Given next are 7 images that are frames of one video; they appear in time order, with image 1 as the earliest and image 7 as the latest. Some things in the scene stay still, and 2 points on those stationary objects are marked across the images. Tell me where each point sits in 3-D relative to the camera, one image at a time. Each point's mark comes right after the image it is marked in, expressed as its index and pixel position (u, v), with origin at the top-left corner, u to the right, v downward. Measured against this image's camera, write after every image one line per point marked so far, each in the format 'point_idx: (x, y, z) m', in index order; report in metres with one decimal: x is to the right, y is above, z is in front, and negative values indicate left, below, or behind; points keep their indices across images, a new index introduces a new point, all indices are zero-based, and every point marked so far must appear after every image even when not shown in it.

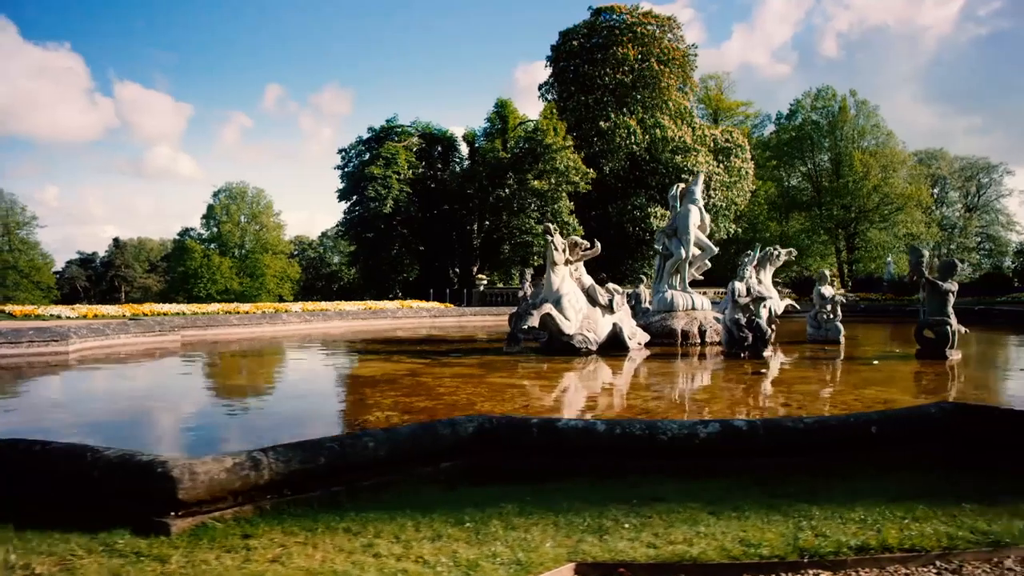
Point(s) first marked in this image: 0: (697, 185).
0: (+3.3, +1.9, +14.0) m
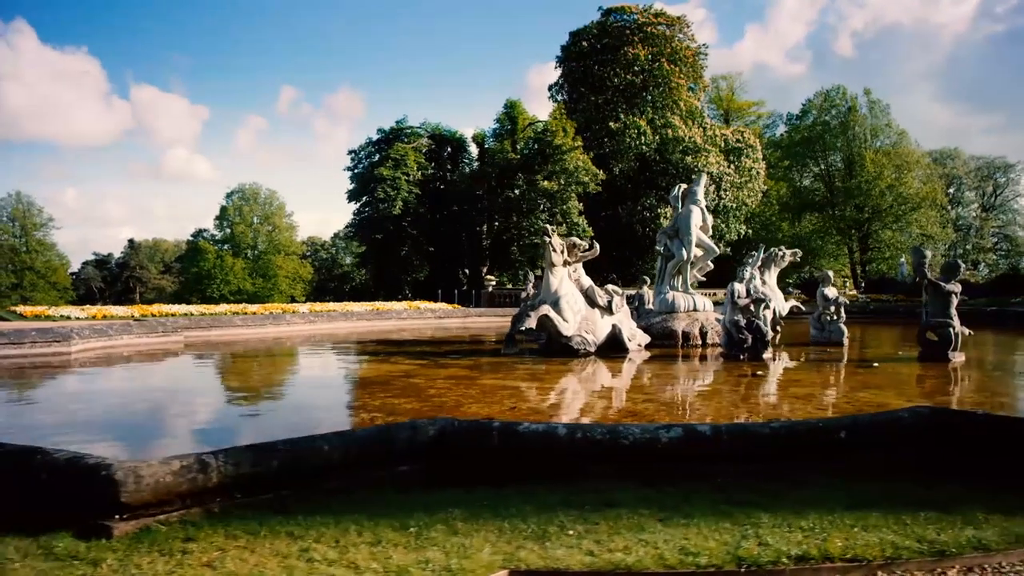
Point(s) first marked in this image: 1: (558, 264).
0: (+3.4, +1.8, +13.9) m
1: (+0.7, +0.4, +11.6) m
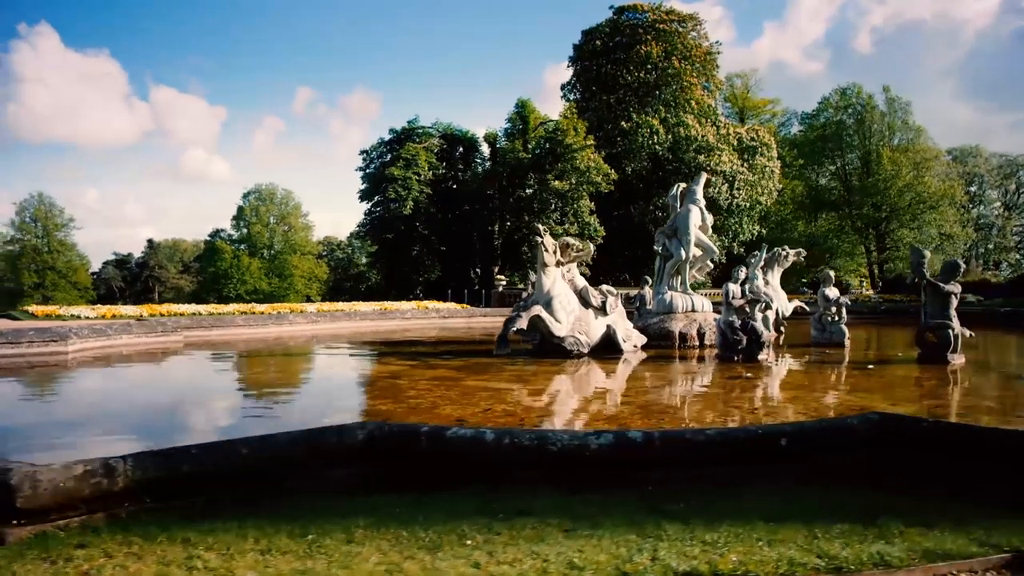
0: (+3.3, +1.8, +13.8) m
1: (+0.6, +0.4, +11.6) m
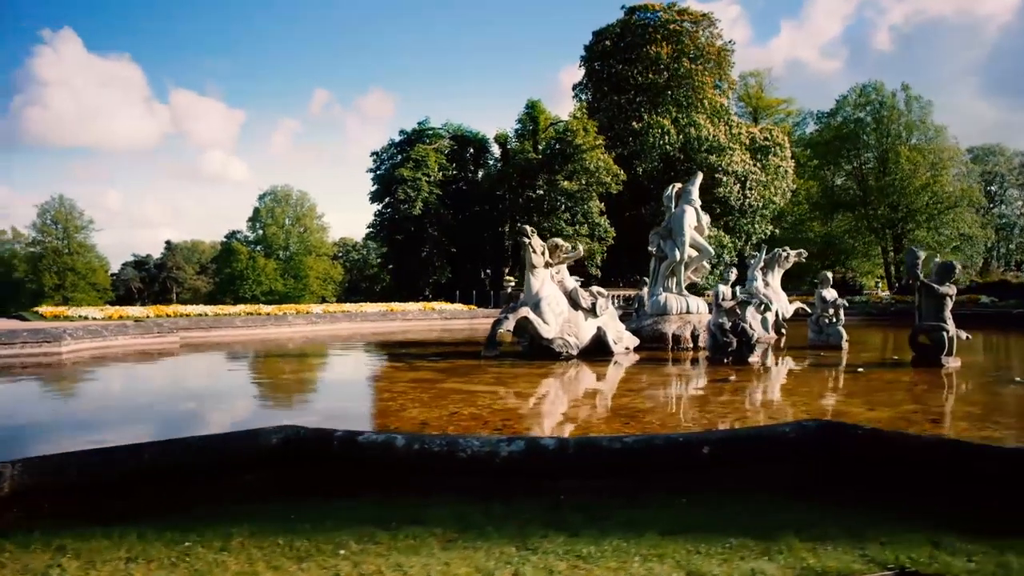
0: (+3.2, +1.8, +13.6) m
1: (+0.4, +0.3, +11.5) m
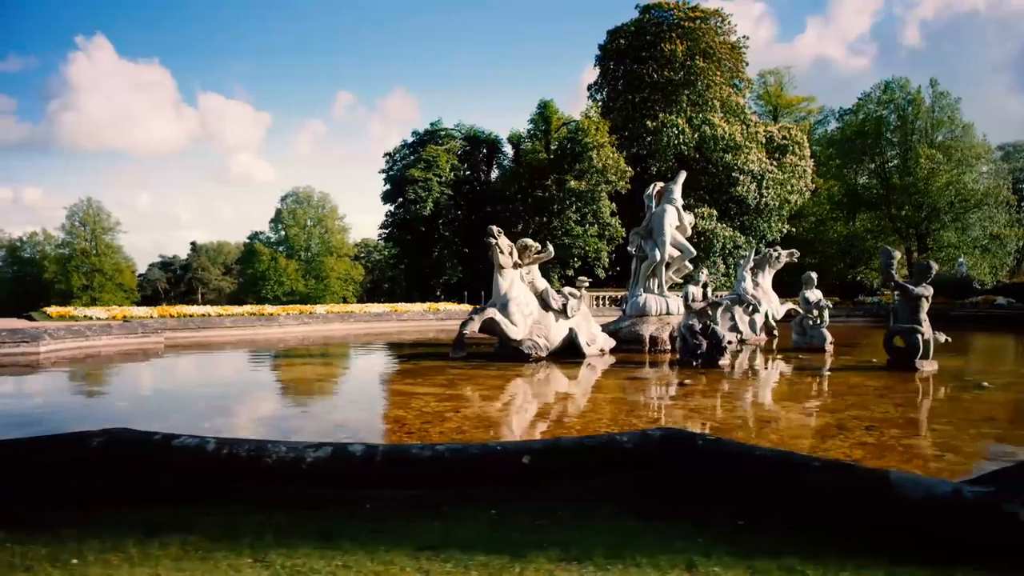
0: (+2.8, +1.8, +13.4) m
1: (0.0, +0.3, +11.3) m
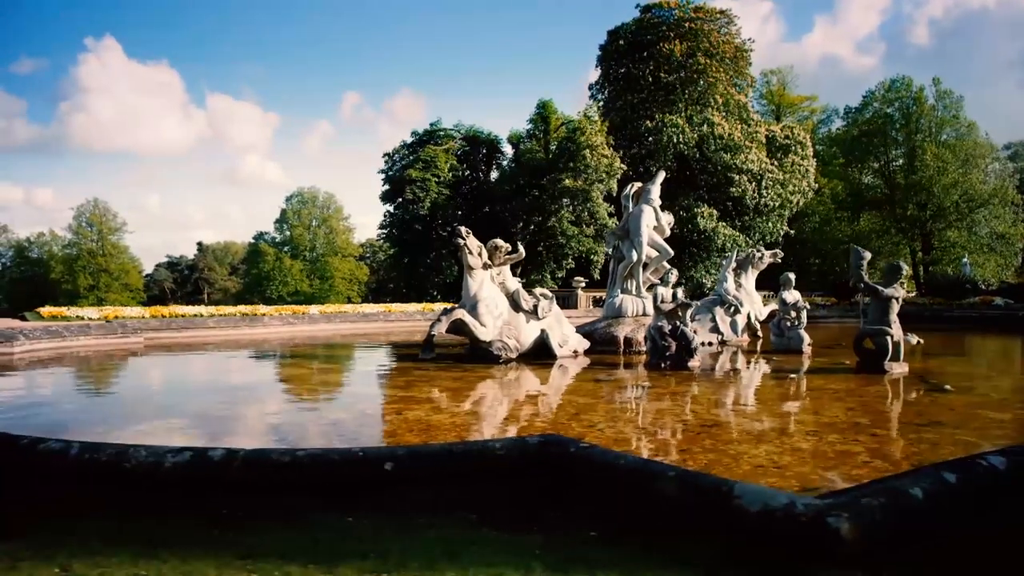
0: (+2.4, +1.8, +13.3) m
1: (-0.5, +0.3, +11.3) m
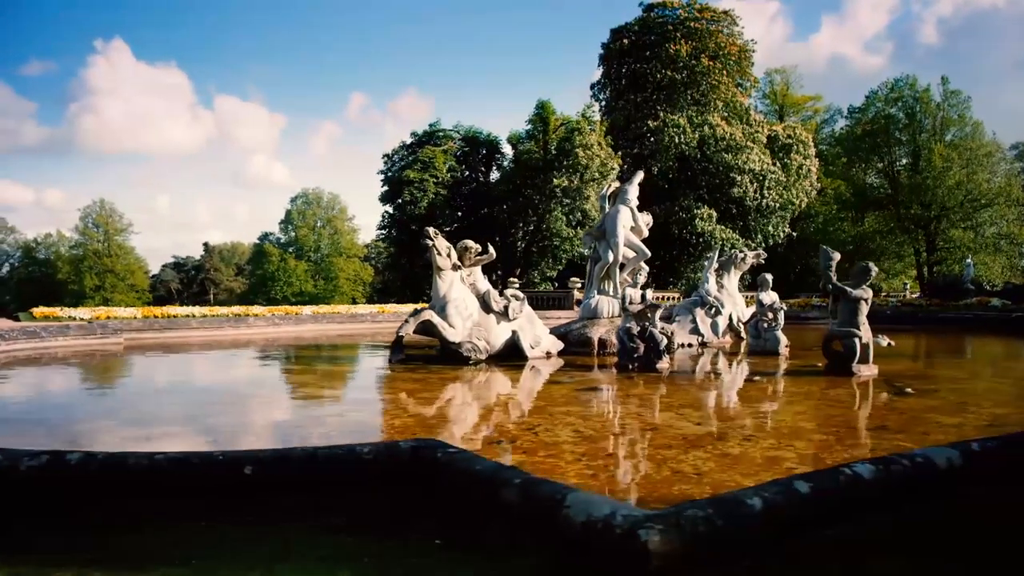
0: (+2.0, +1.8, +13.2) m
1: (-0.9, +0.3, +11.2) m
